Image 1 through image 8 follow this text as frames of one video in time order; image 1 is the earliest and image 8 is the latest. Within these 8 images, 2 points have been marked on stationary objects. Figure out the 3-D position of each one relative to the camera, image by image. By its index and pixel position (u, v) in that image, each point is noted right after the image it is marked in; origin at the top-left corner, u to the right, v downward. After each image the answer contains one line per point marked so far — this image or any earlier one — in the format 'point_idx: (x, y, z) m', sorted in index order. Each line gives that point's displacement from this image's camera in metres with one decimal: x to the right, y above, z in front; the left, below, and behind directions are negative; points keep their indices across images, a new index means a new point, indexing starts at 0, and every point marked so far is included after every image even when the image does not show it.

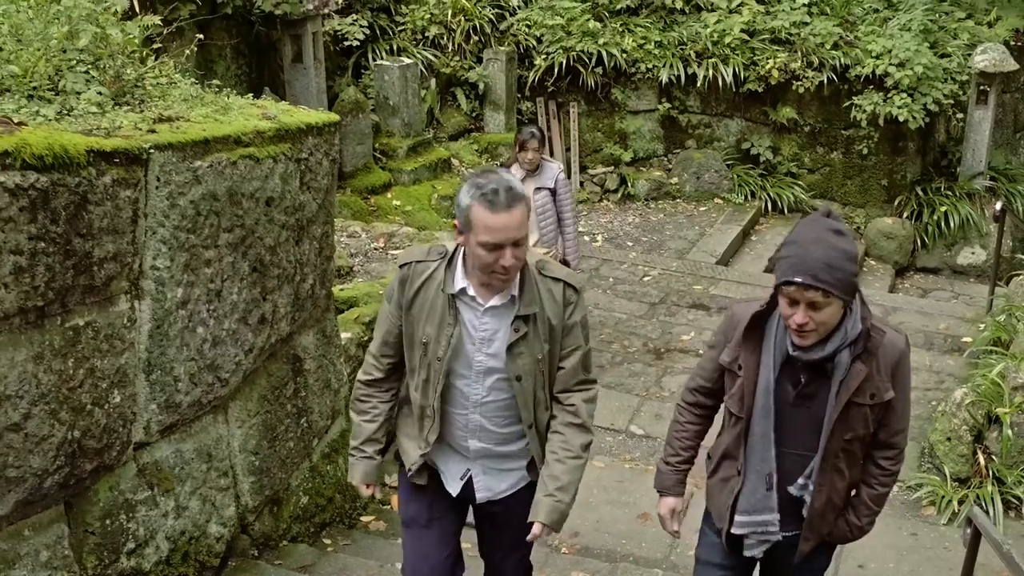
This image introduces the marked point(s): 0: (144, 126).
0: (-0.6, +0.3, +2.6) m
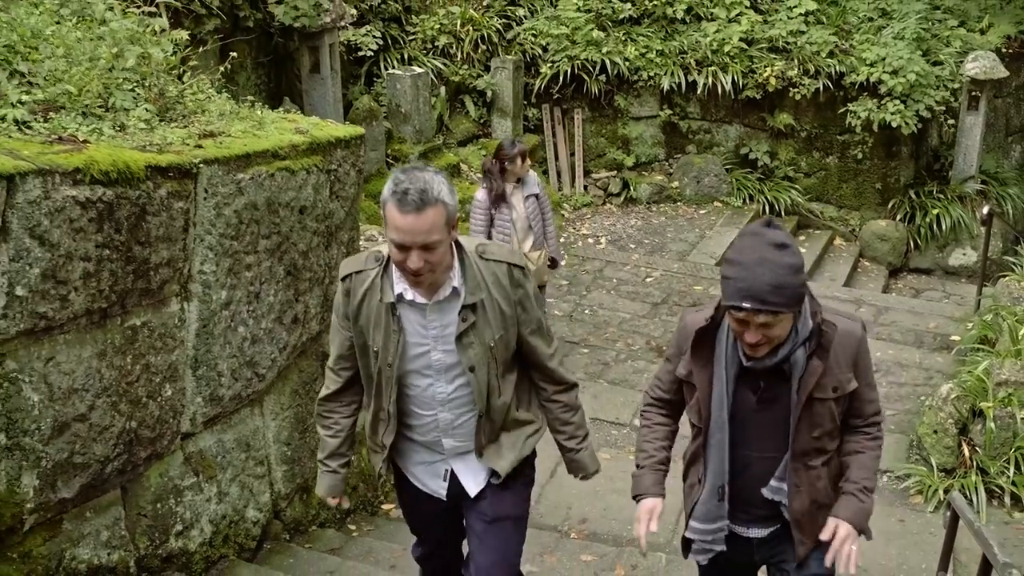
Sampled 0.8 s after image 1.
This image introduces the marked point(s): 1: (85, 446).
0: (-0.6, +0.3, +2.8) m
1: (-0.7, -0.3, +2.4) m
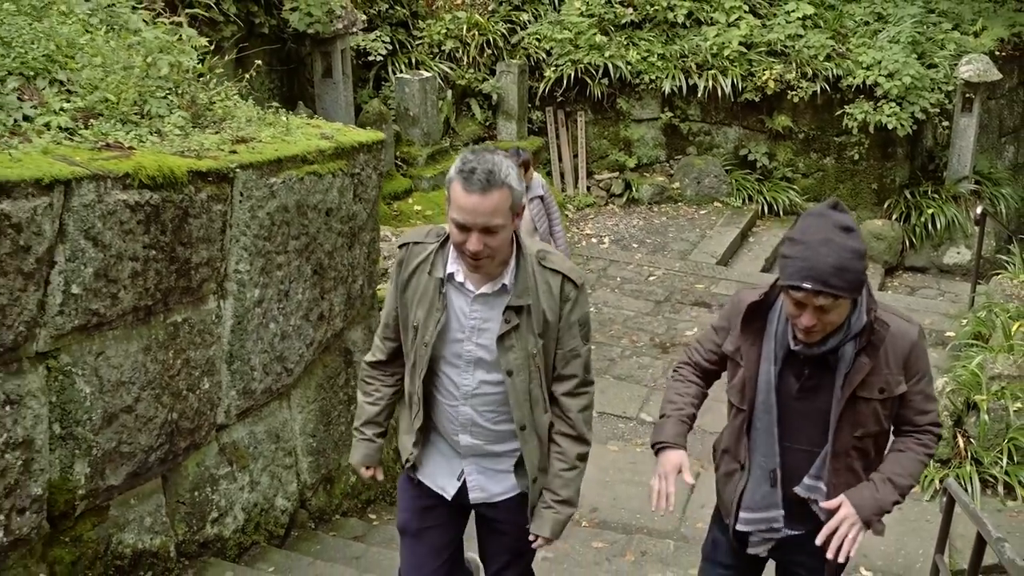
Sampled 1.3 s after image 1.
0: (-0.6, +0.3, +2.9) m
1: (-0.7, -0.3, +2.6) m
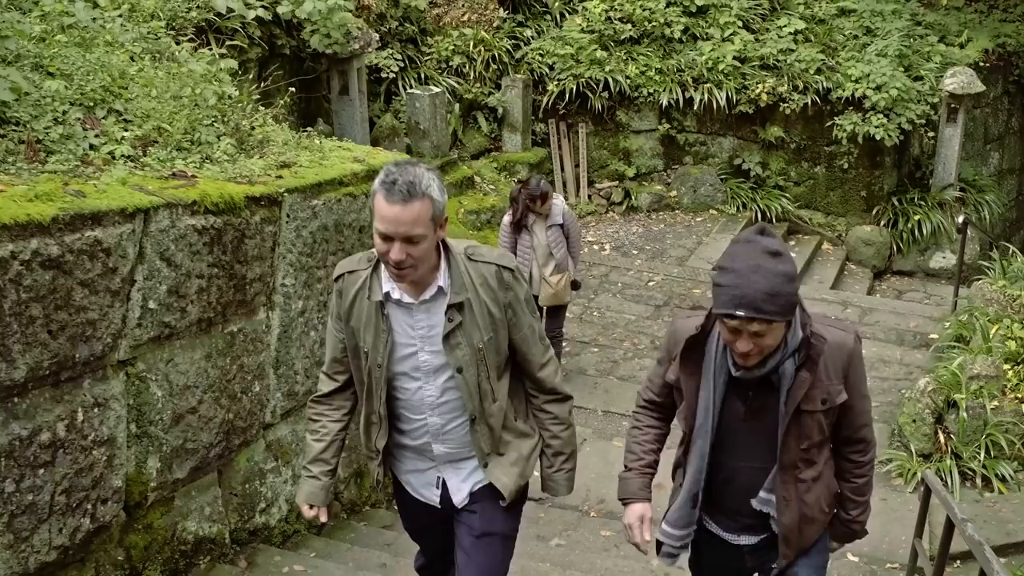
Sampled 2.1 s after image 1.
0: (-0.5, +0.3, +3.2) m
1: (-0.6, -0.3, +2.9) m
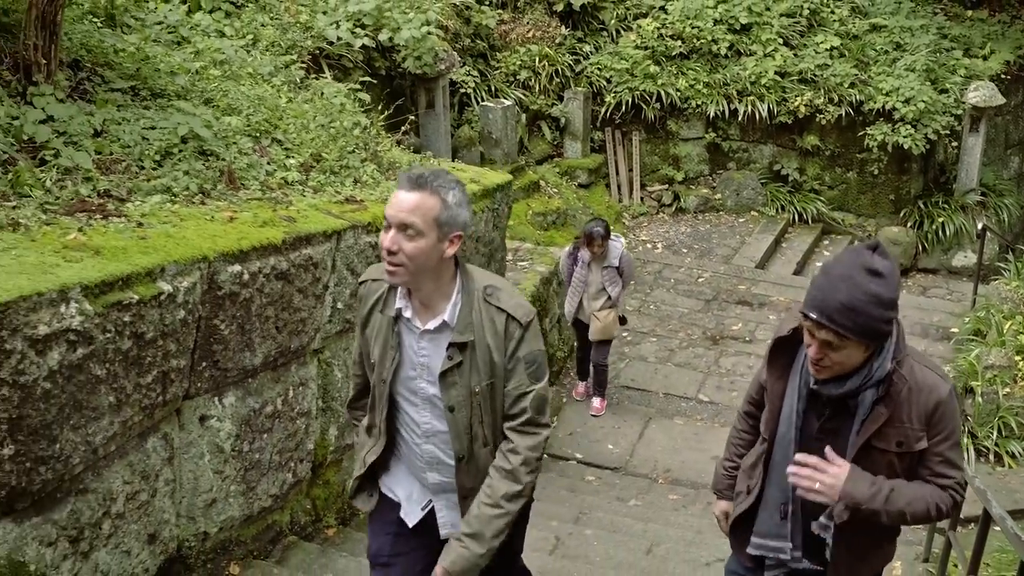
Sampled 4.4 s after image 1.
0: (-0.3, +0.3, +3.9) m
1: (-0.4, -0.3, +3.6) m
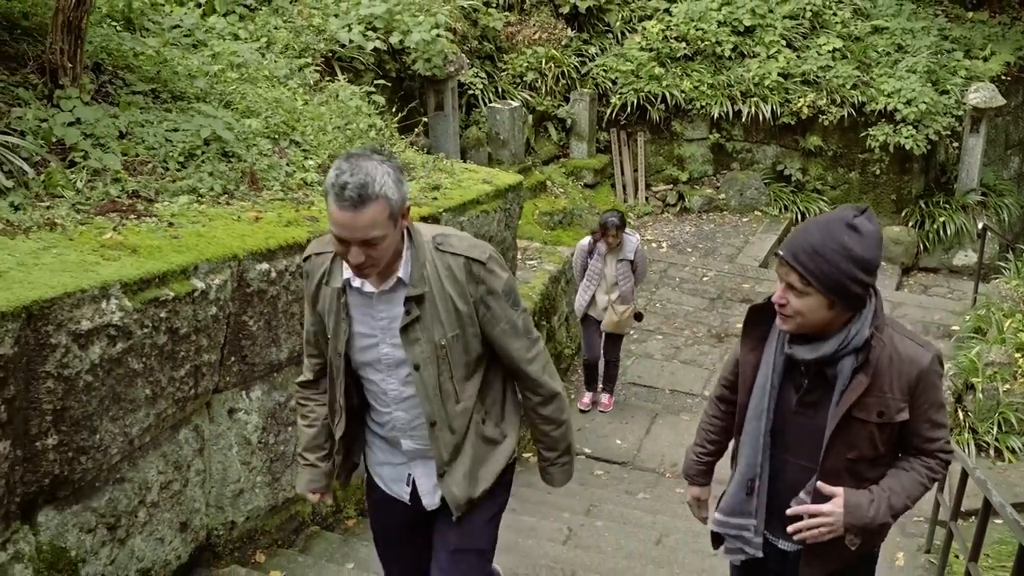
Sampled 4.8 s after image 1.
0: (-0.2, +0.3, +4.0) m
1: (-0.3, -0.3, +3.7) m
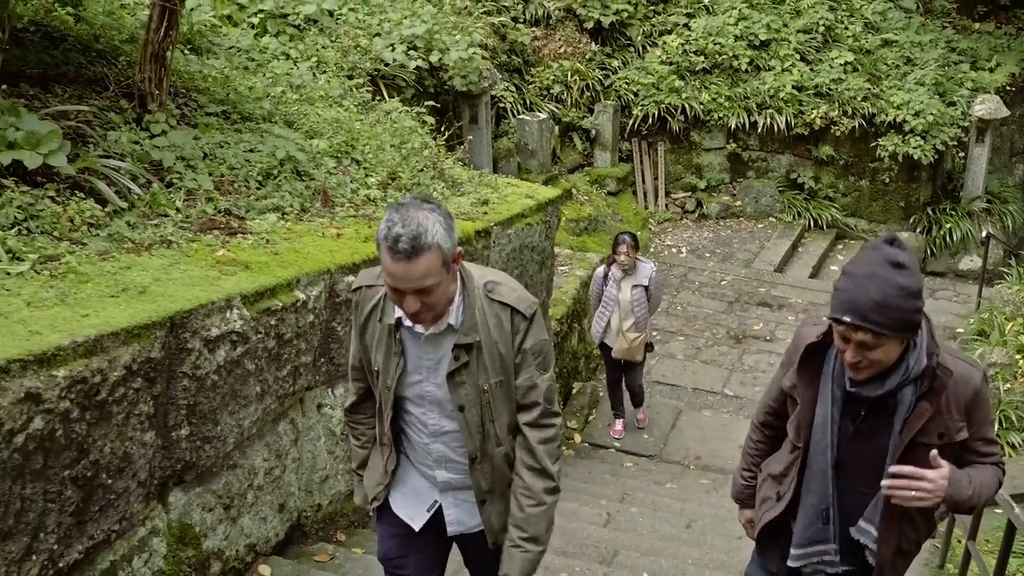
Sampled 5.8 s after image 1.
0: (-0.1, +0.2, +4.4) m
1: (-0.2, -0.3, +4.1) m
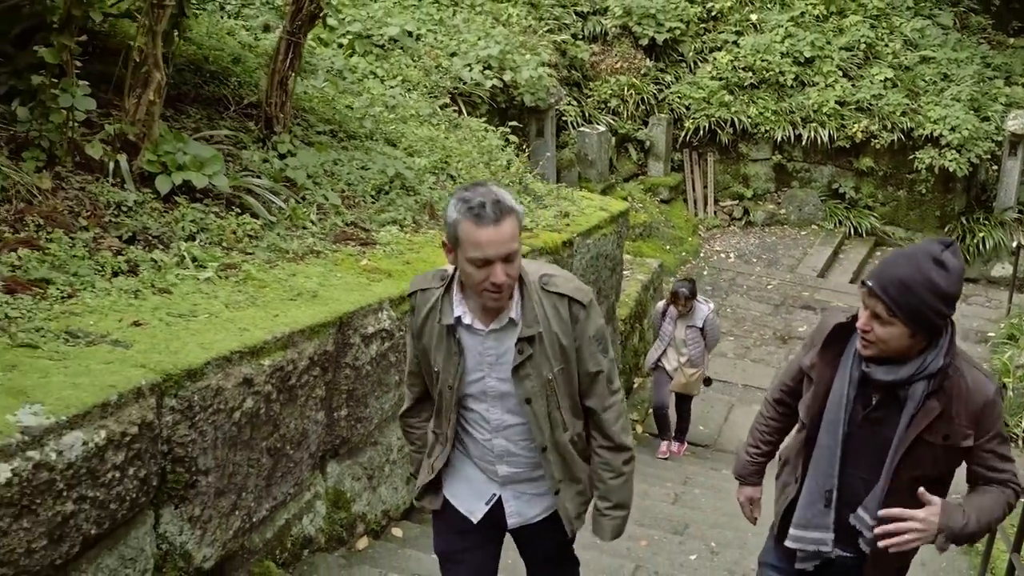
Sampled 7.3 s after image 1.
0: (+0.2, +0.2, +5.0) m
1: (+0.1, -0.3, +4.6) m
